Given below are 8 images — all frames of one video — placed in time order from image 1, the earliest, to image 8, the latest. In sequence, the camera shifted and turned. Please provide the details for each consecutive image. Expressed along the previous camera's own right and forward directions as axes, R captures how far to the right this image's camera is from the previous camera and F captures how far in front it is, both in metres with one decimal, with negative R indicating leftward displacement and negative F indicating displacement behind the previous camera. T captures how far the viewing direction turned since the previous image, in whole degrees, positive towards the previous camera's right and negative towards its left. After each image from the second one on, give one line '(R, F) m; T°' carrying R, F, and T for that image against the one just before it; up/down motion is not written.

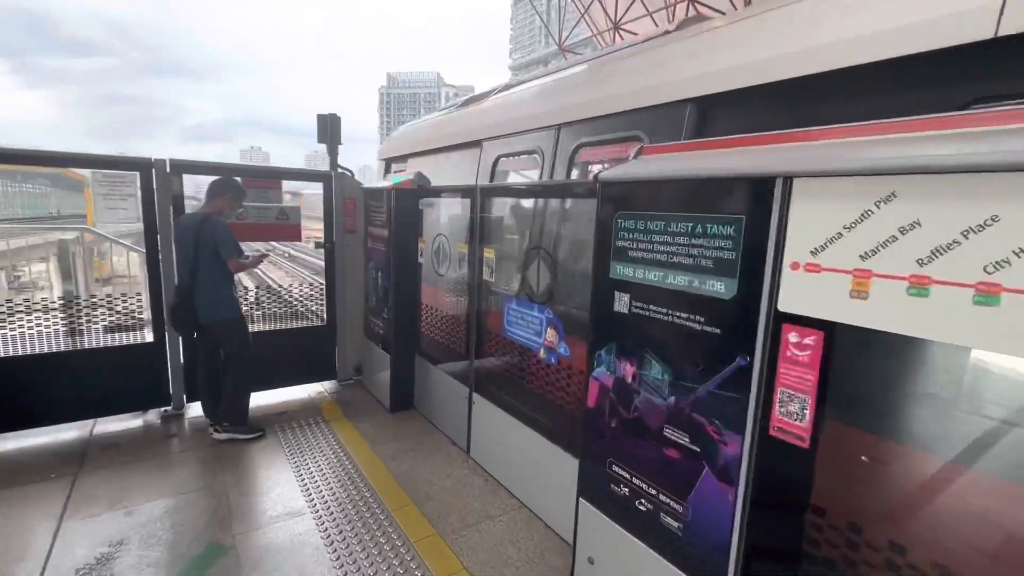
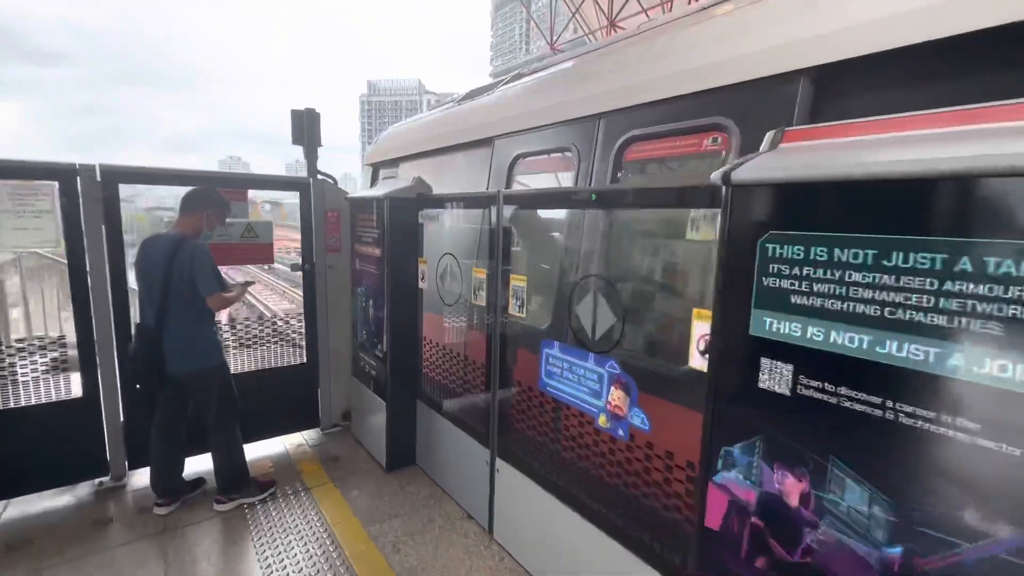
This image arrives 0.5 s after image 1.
(-0.3, +0.8) m; +2°
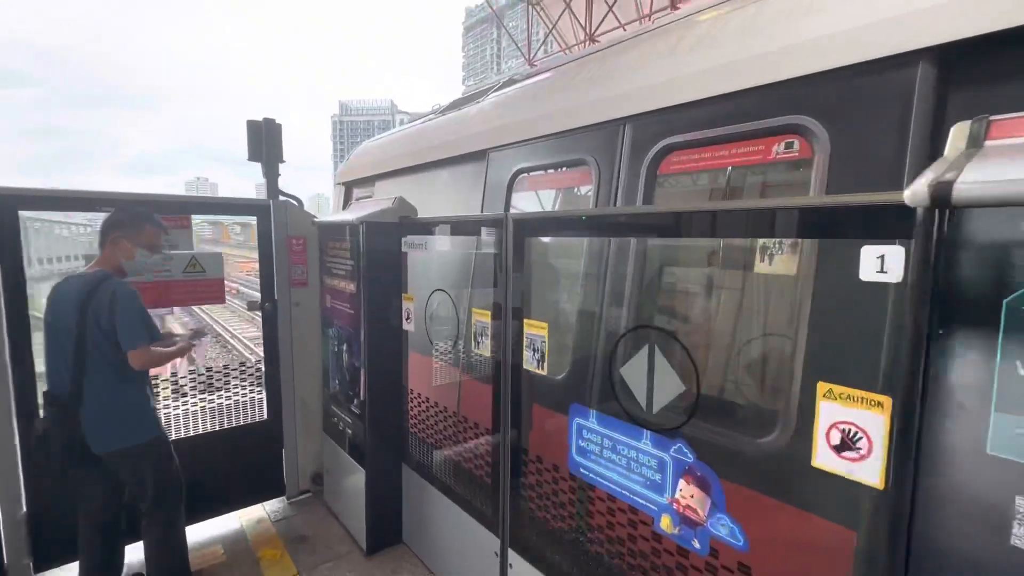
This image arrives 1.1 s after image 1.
(-0.2, +0.6) m; +3°
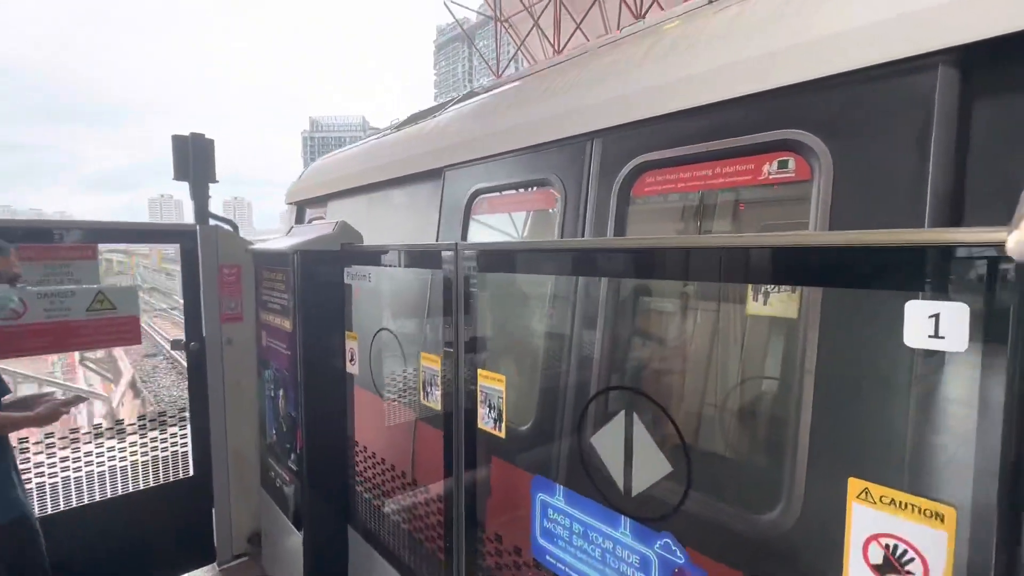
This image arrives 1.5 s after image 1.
(+0.1, +0.3) m; +3°
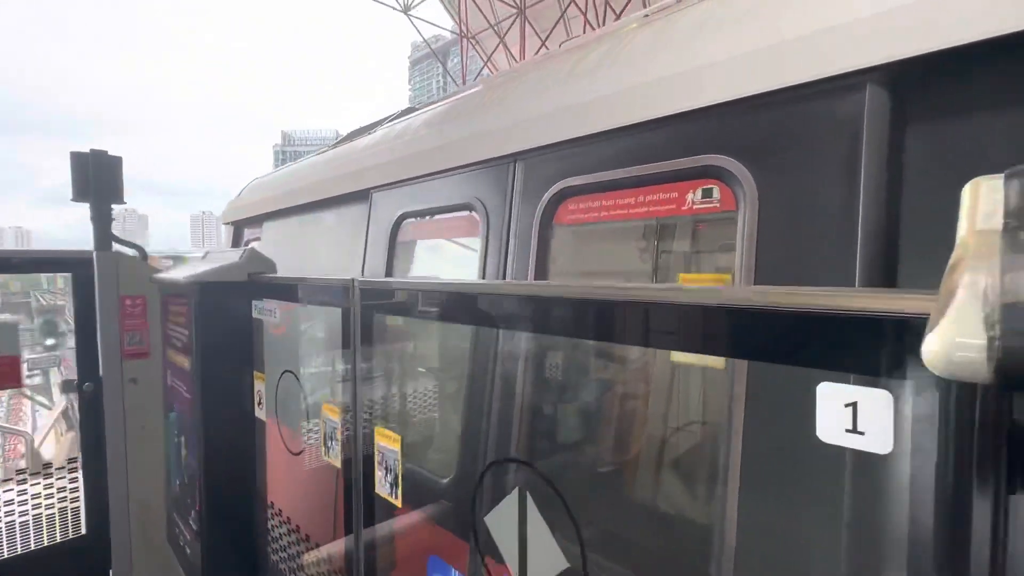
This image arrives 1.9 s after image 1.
(+0.2, +0.2) m; +3°
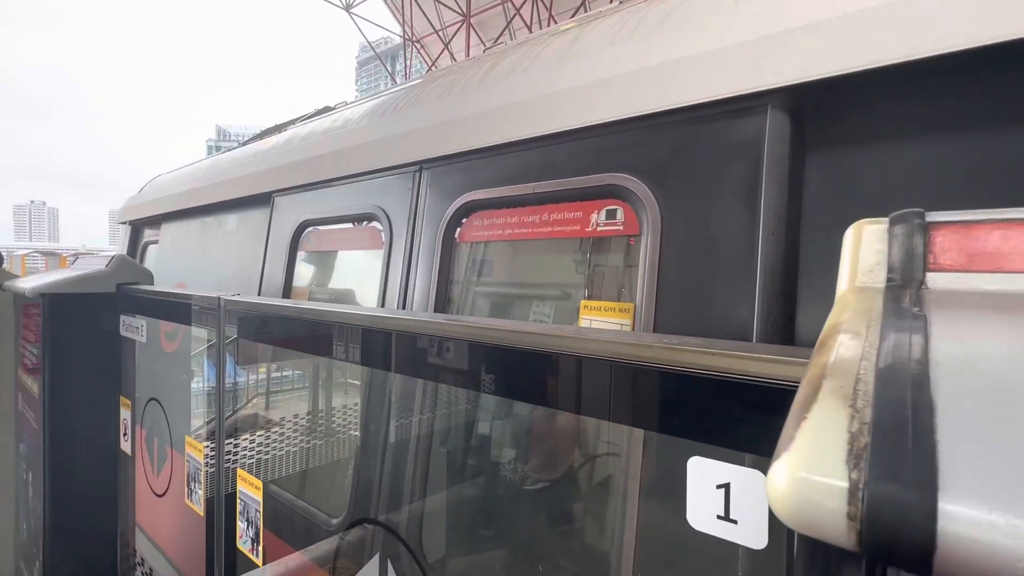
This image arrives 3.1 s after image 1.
(+0.2, +0.1) m; +6°
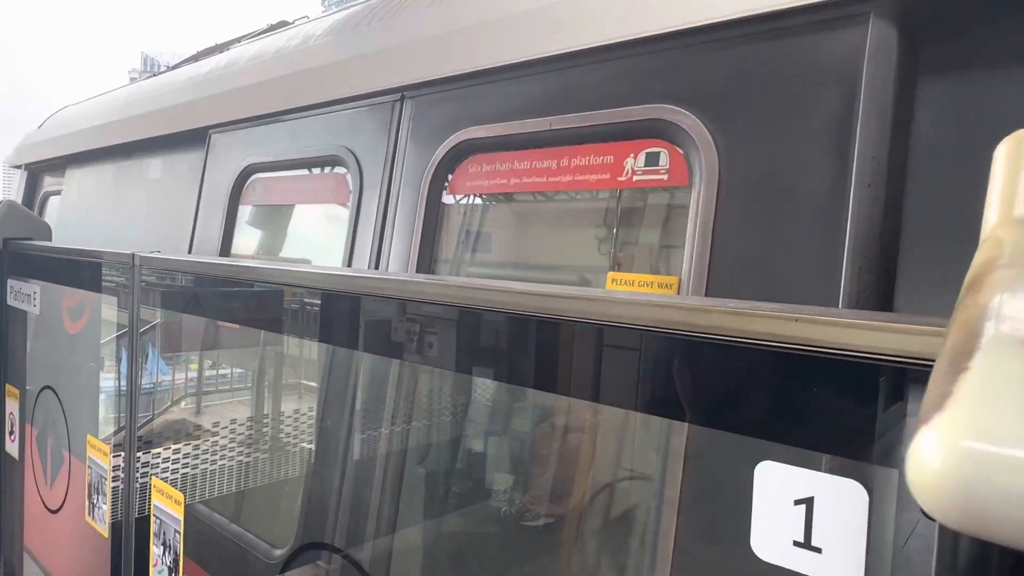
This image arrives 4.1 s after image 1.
(-0.1, +0.3) m; +4°
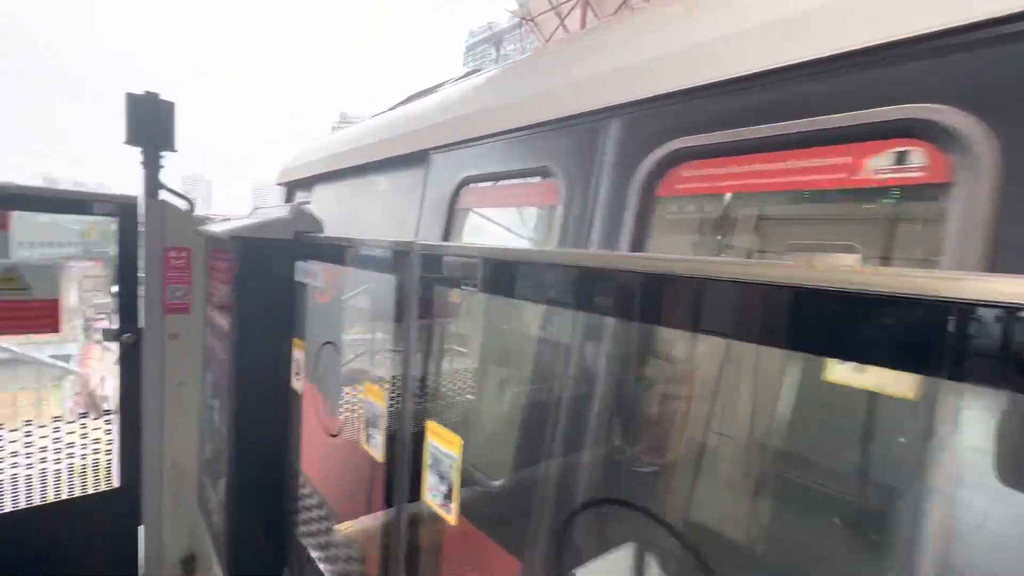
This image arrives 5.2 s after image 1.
(-0.2, -0.2) m; -15°
